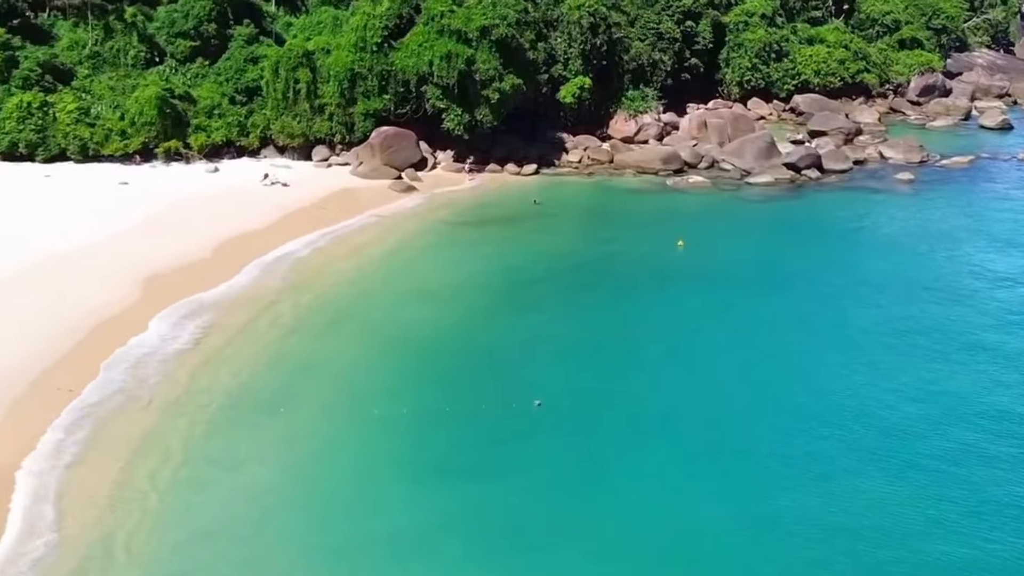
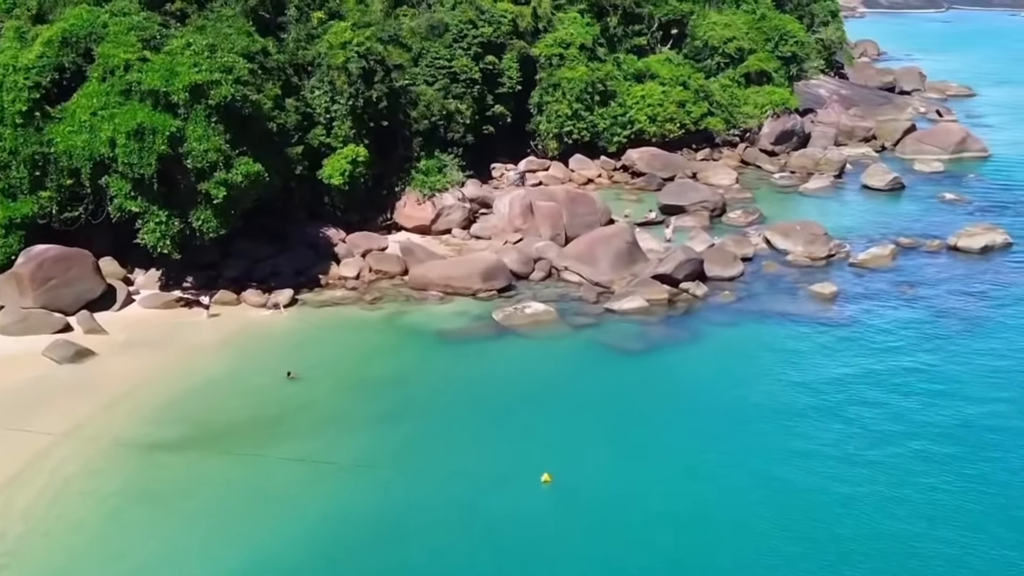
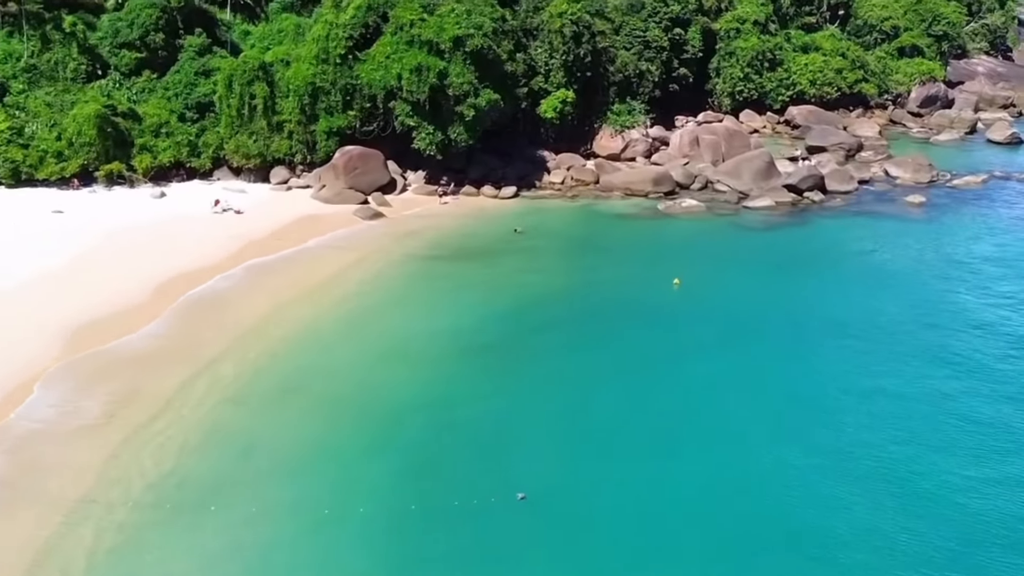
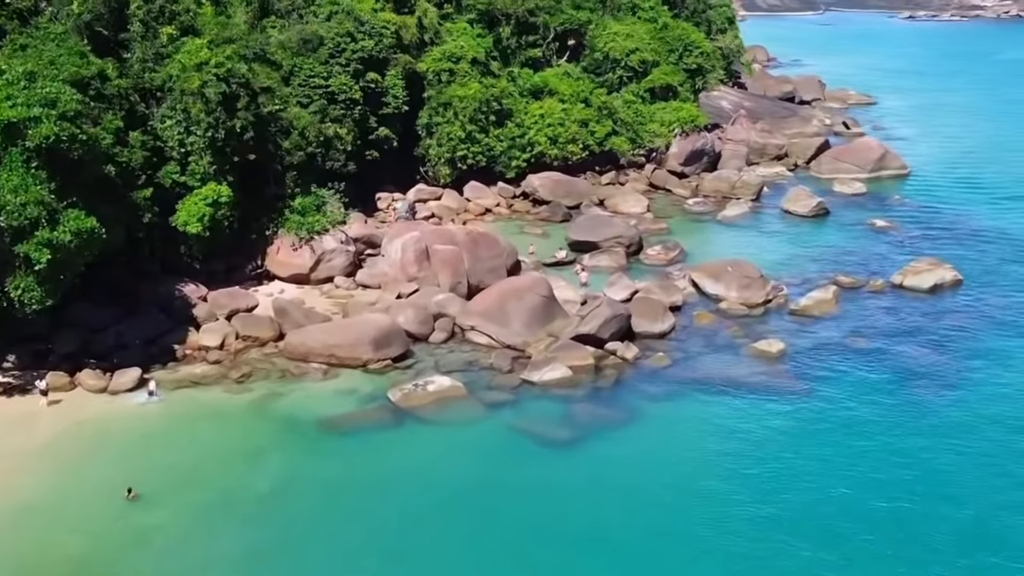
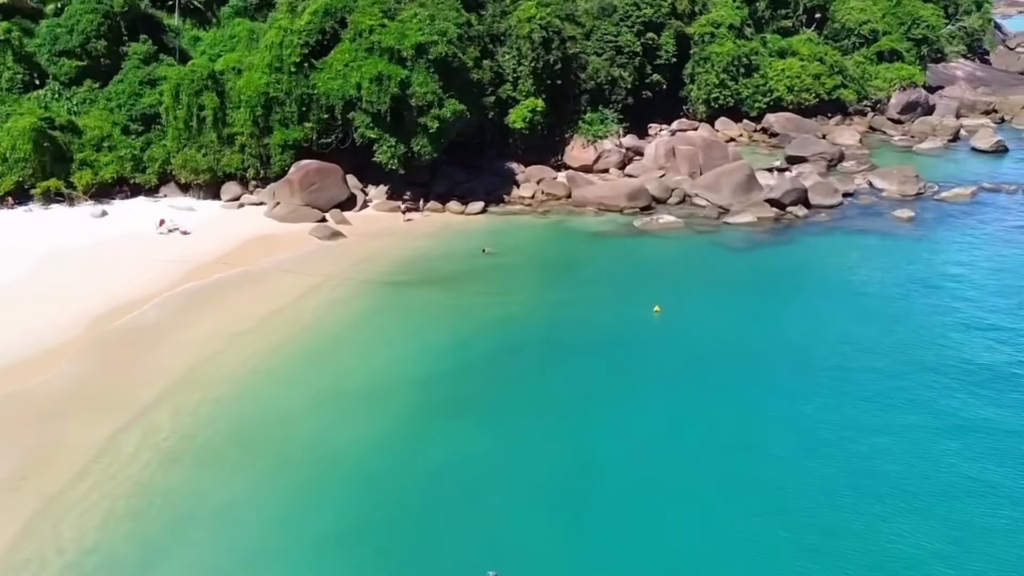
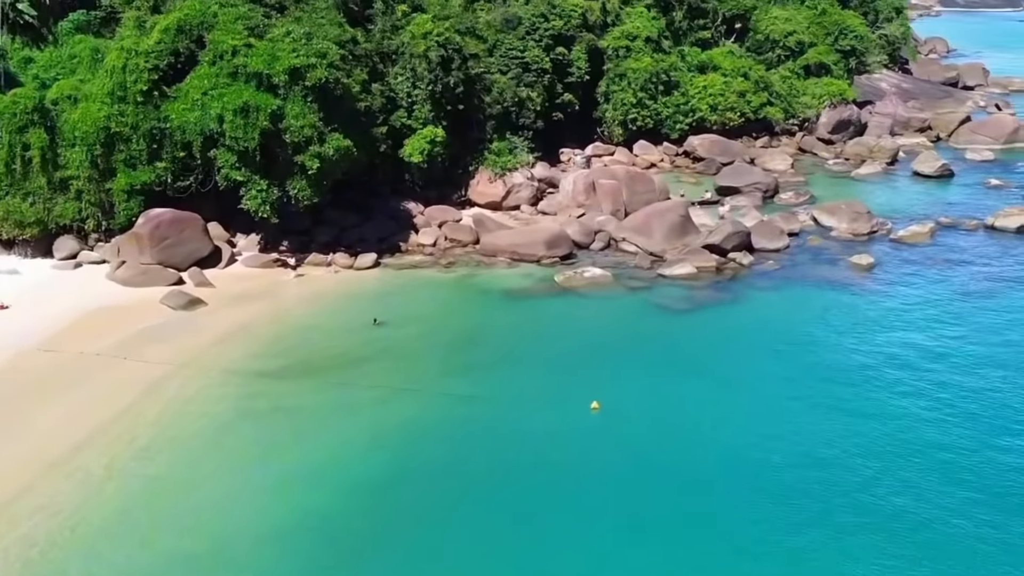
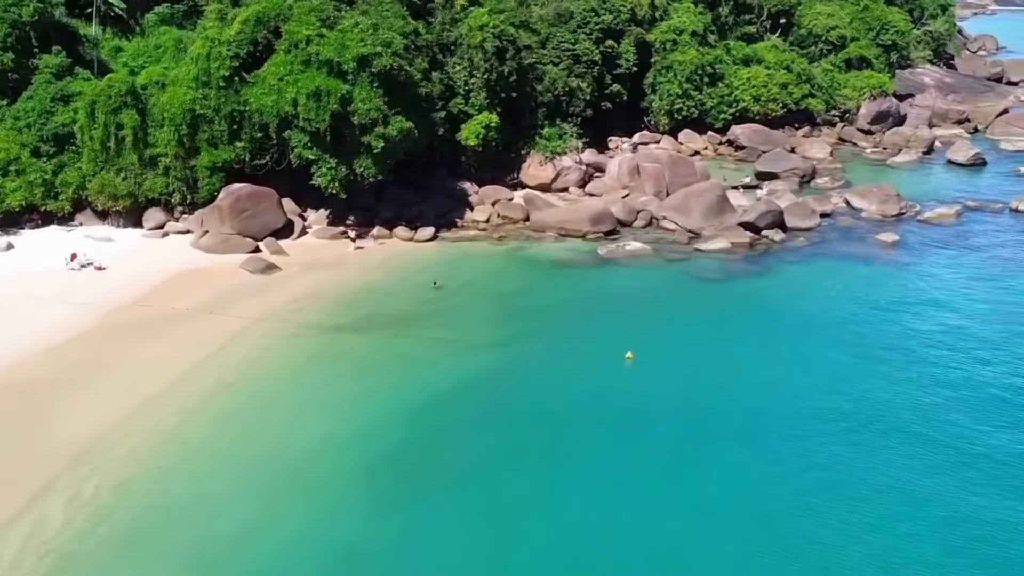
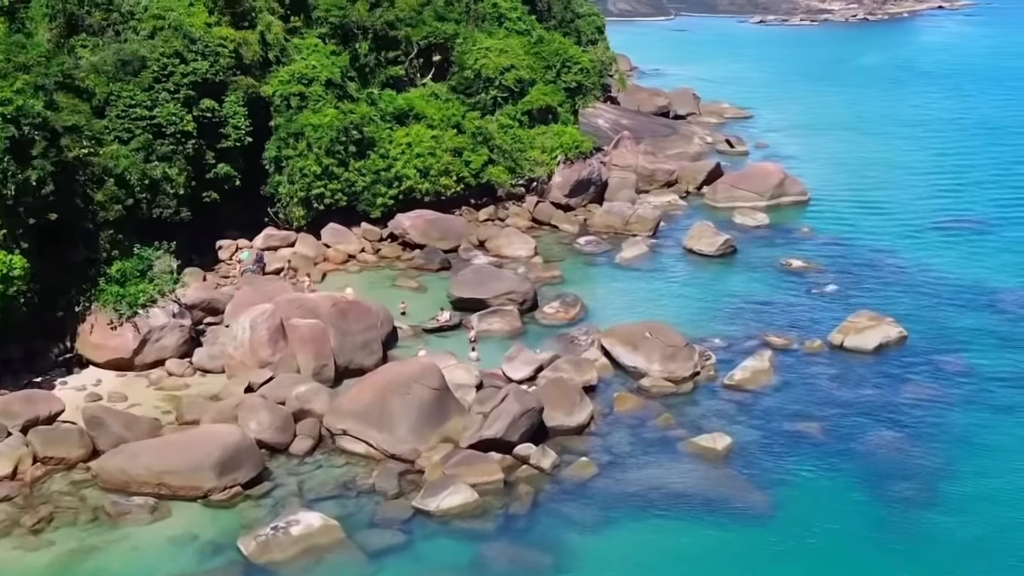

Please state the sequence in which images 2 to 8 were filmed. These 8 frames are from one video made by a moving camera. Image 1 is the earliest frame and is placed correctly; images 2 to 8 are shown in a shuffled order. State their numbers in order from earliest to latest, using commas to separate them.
3, 5, 7, 6, 2, 4, 8
